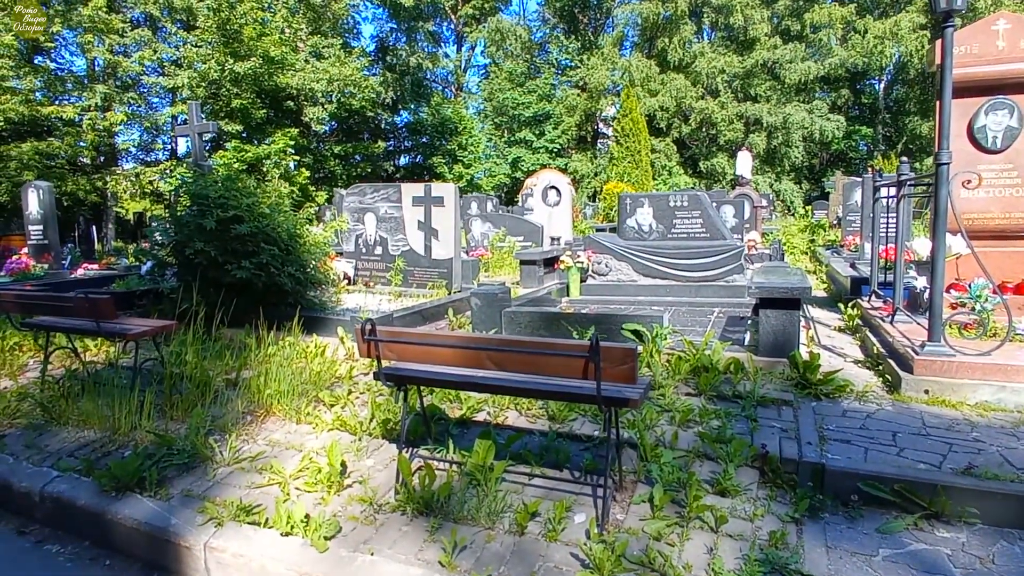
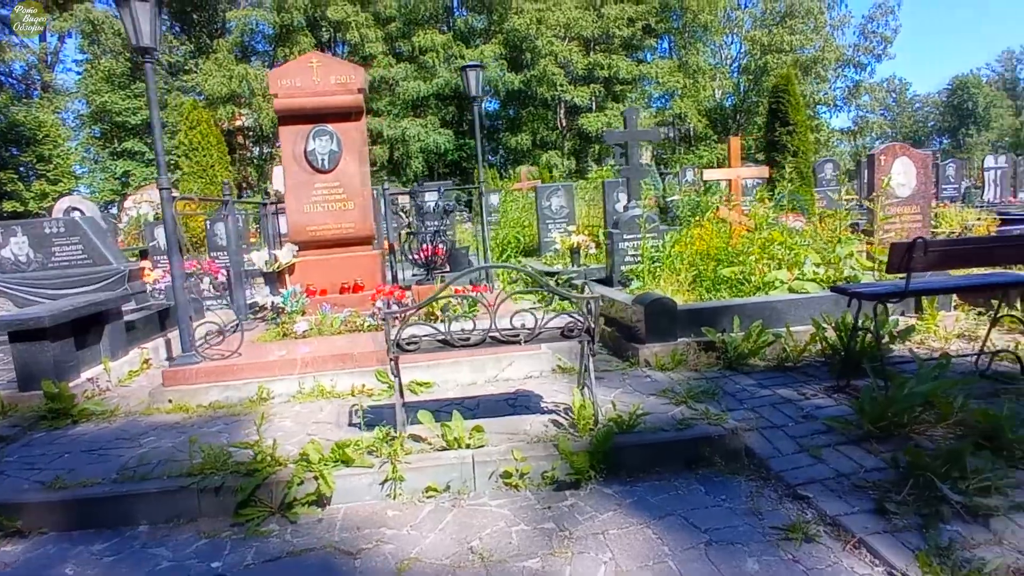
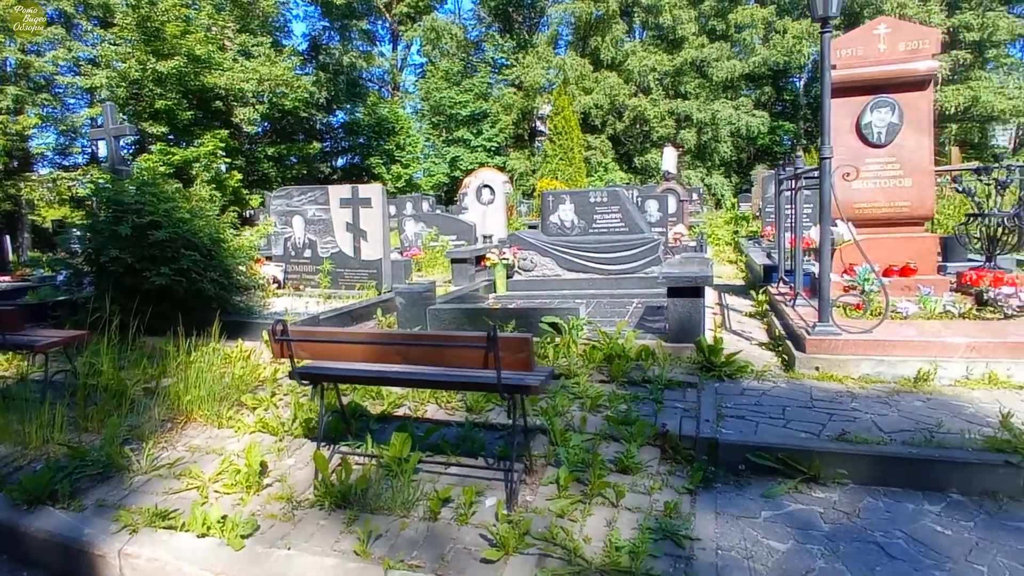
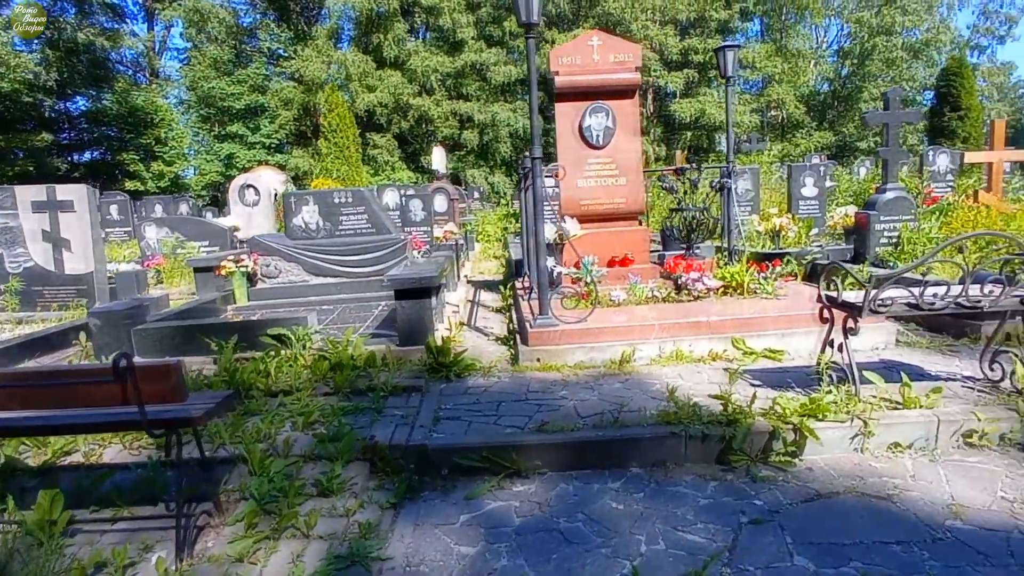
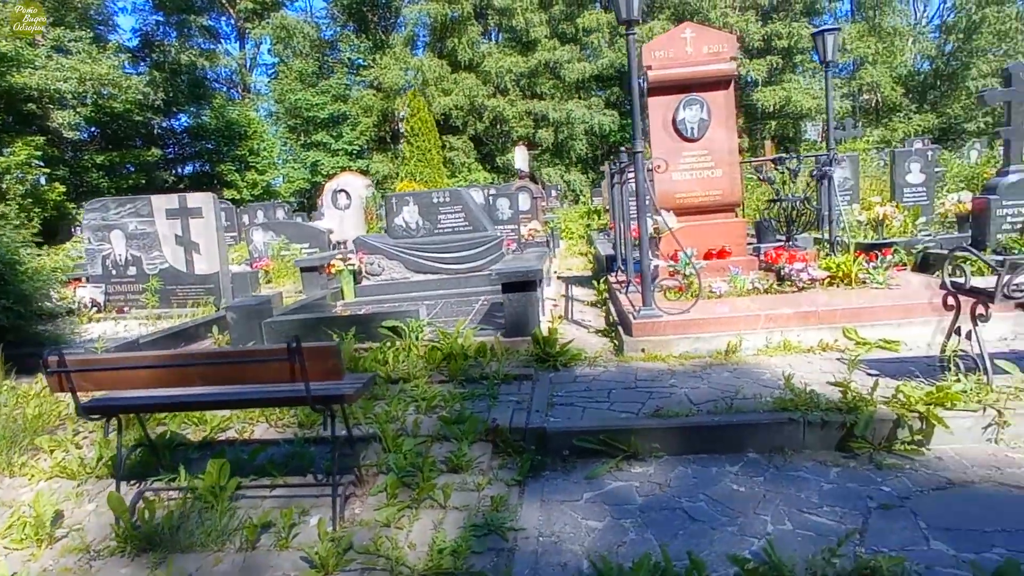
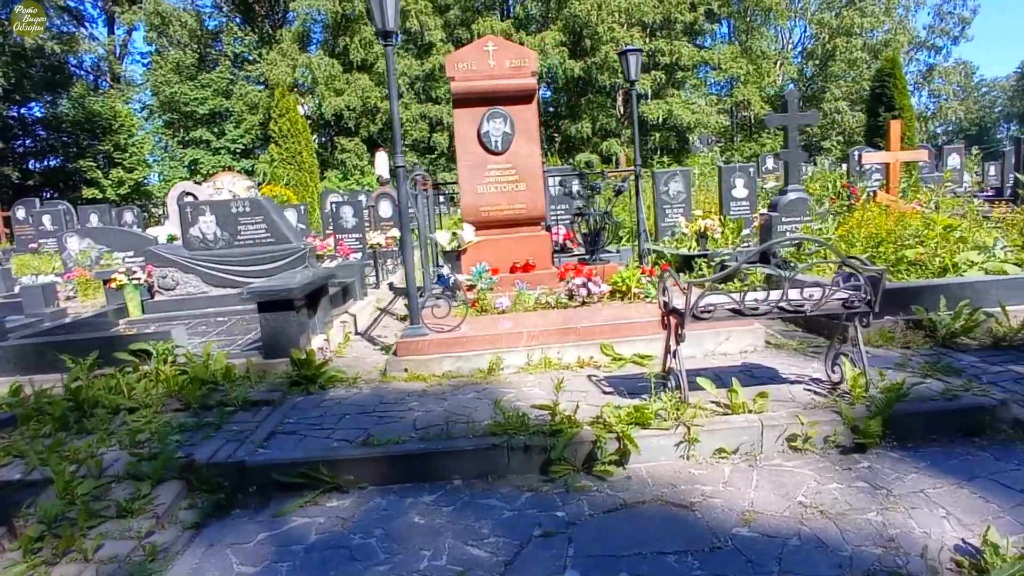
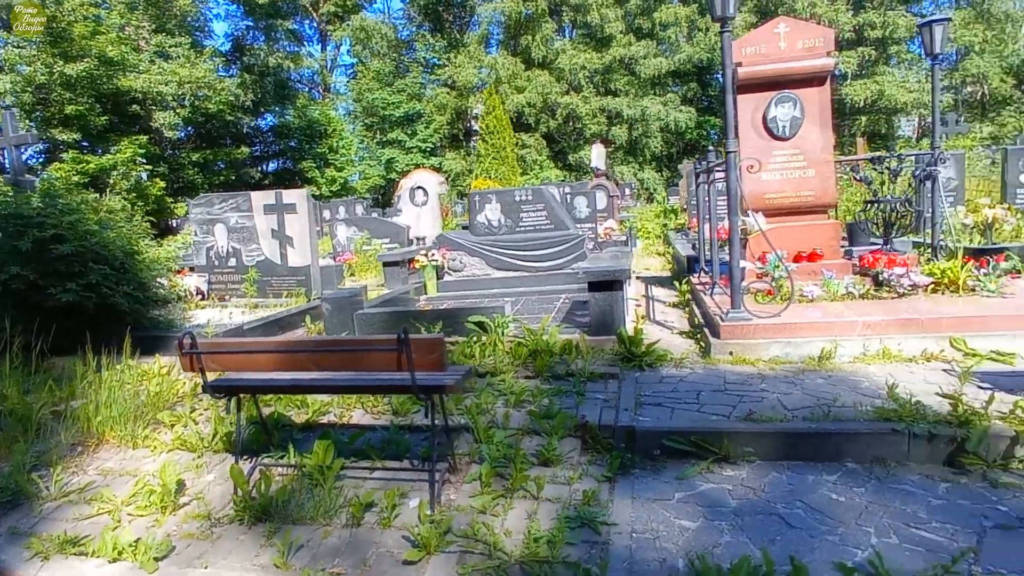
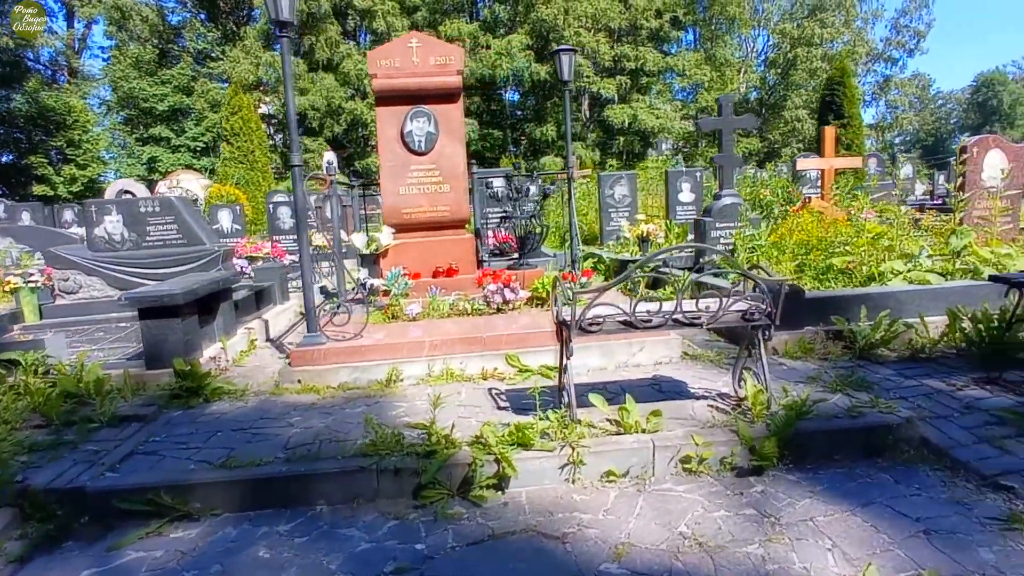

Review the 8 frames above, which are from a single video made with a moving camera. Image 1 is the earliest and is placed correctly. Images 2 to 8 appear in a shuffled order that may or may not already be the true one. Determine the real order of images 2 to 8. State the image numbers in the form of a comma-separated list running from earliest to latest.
3, 7, 5, 4, 6, 8, 2
